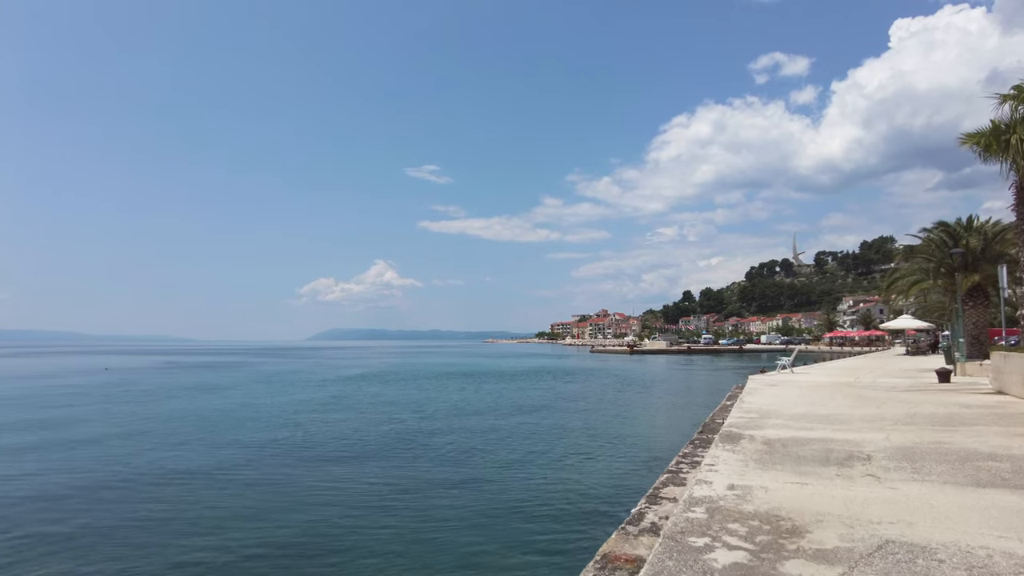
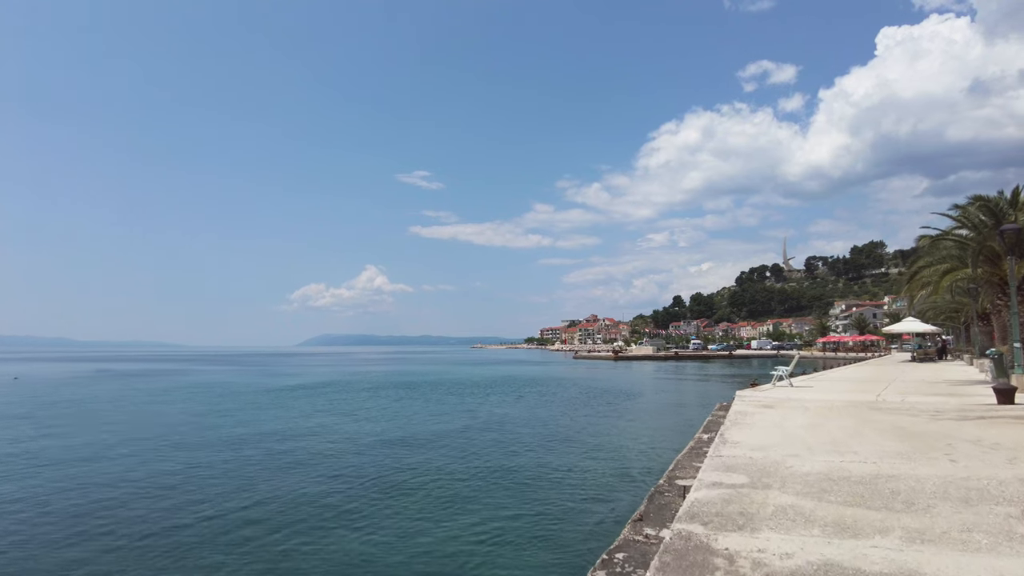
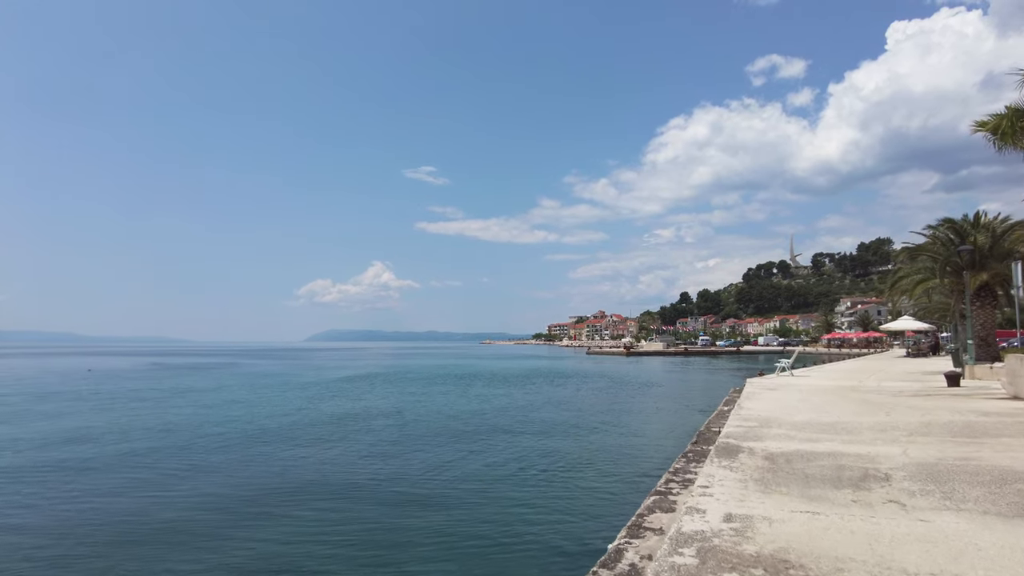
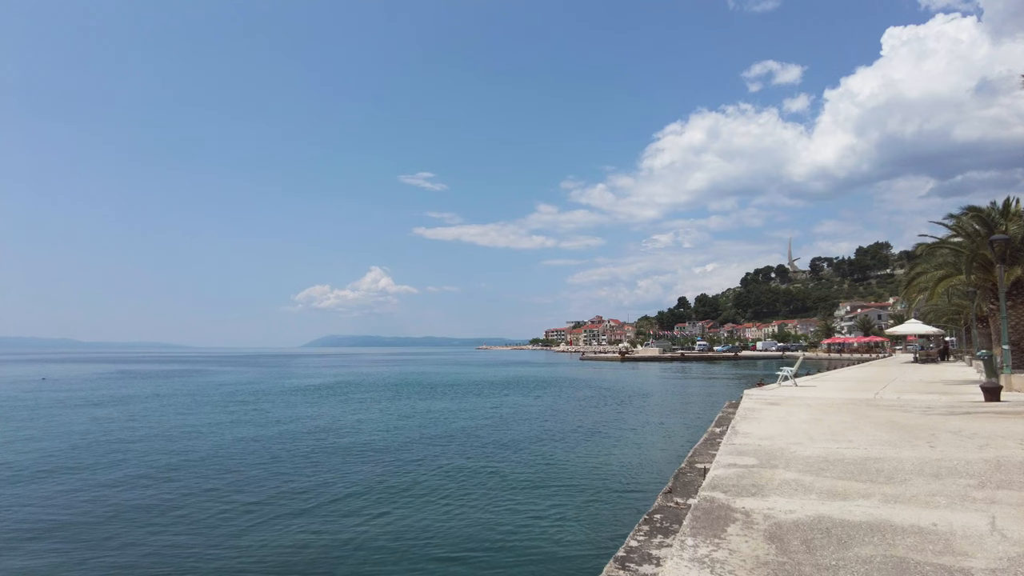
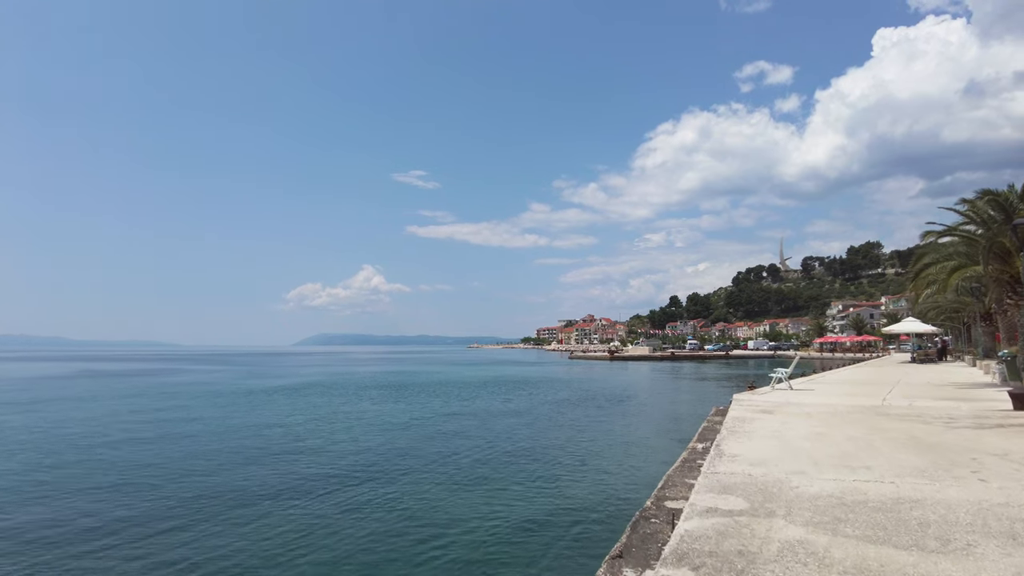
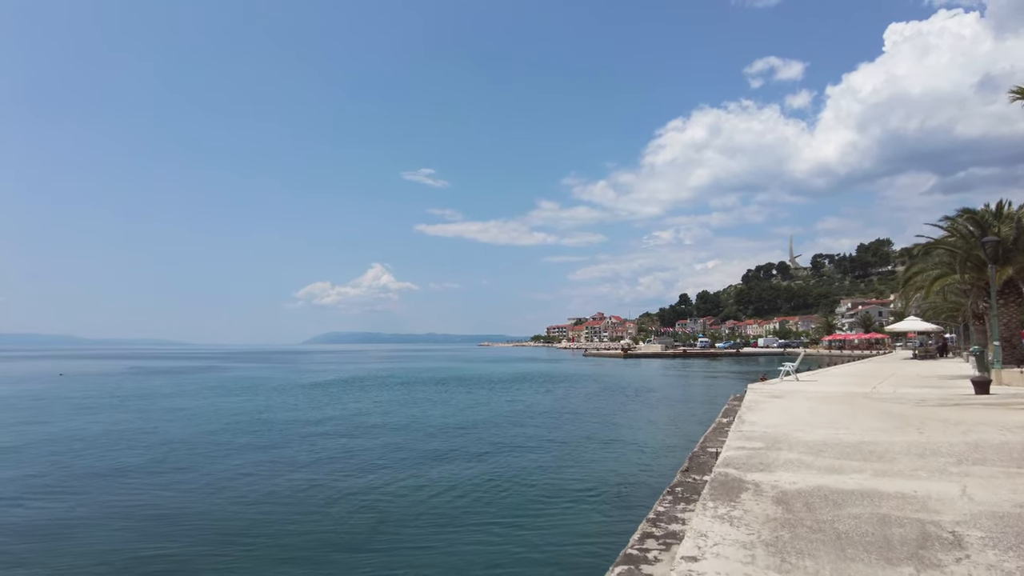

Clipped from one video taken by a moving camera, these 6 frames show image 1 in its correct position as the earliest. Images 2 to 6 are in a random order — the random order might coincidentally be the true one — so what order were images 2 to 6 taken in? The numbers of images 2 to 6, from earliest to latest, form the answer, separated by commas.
3, 6, 4, 2, 5
